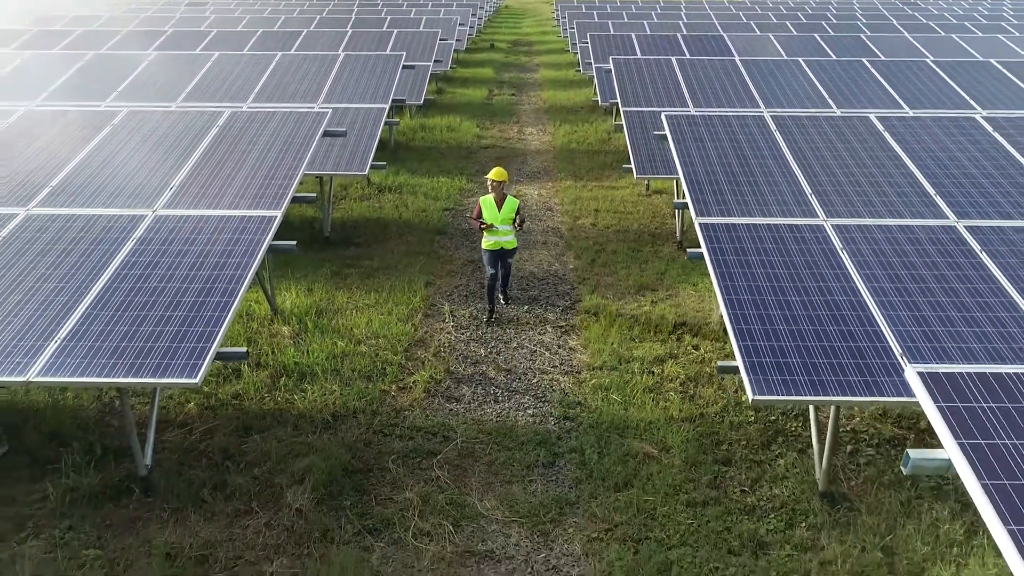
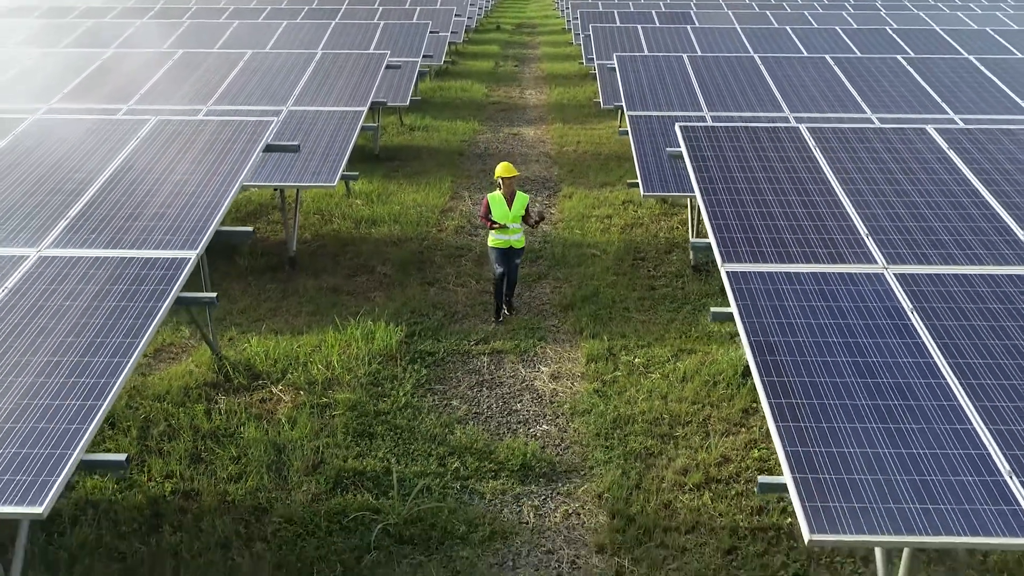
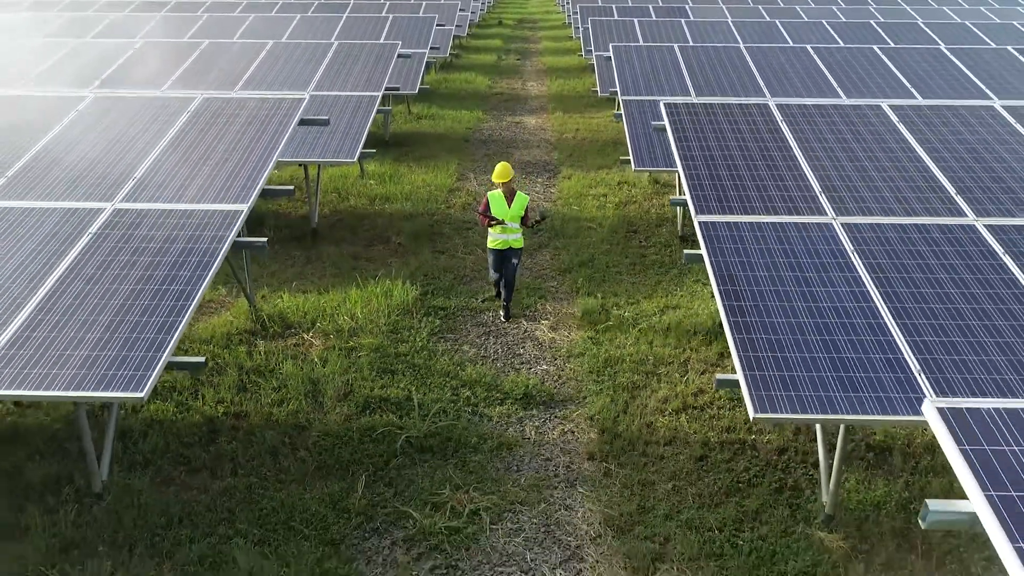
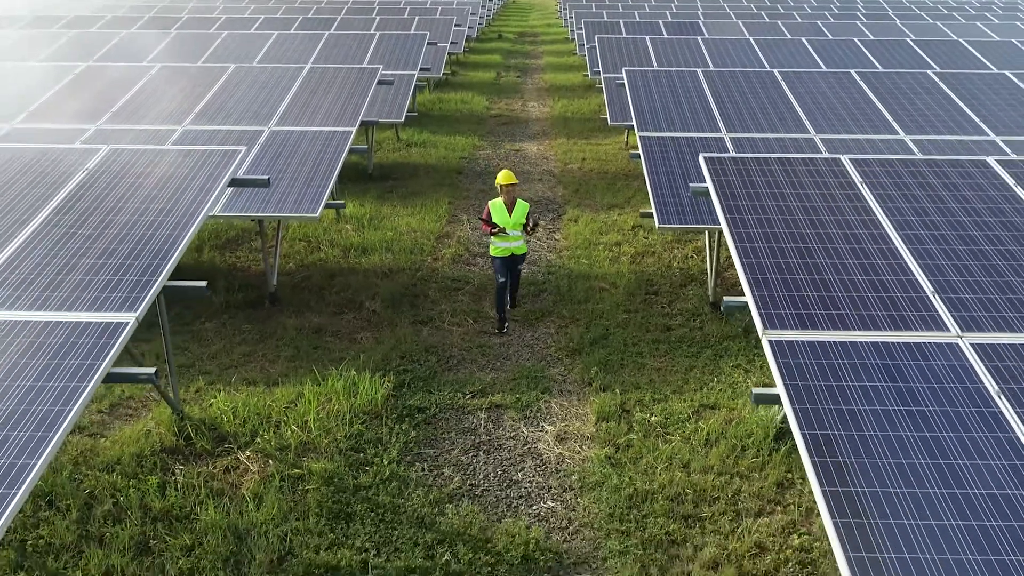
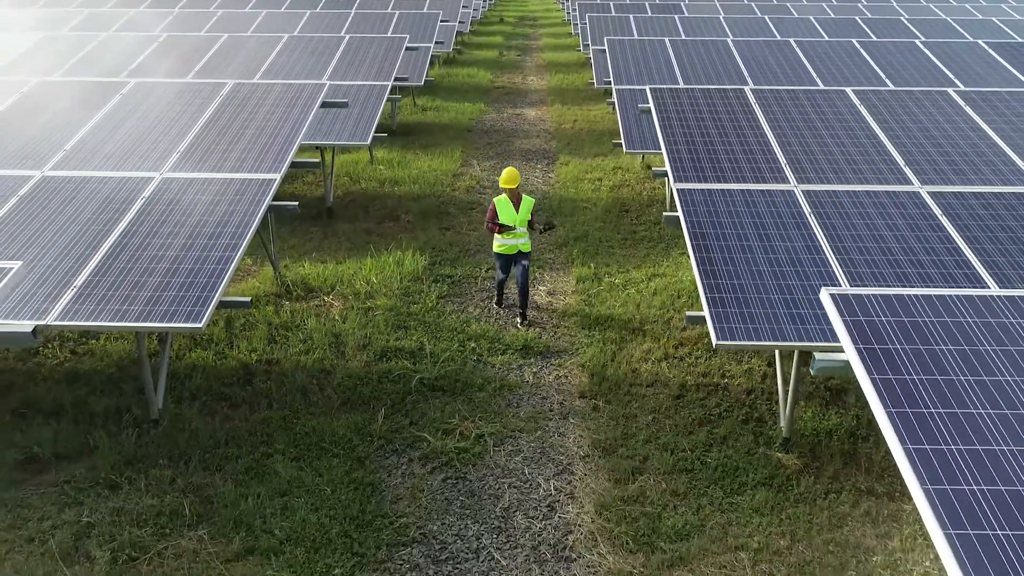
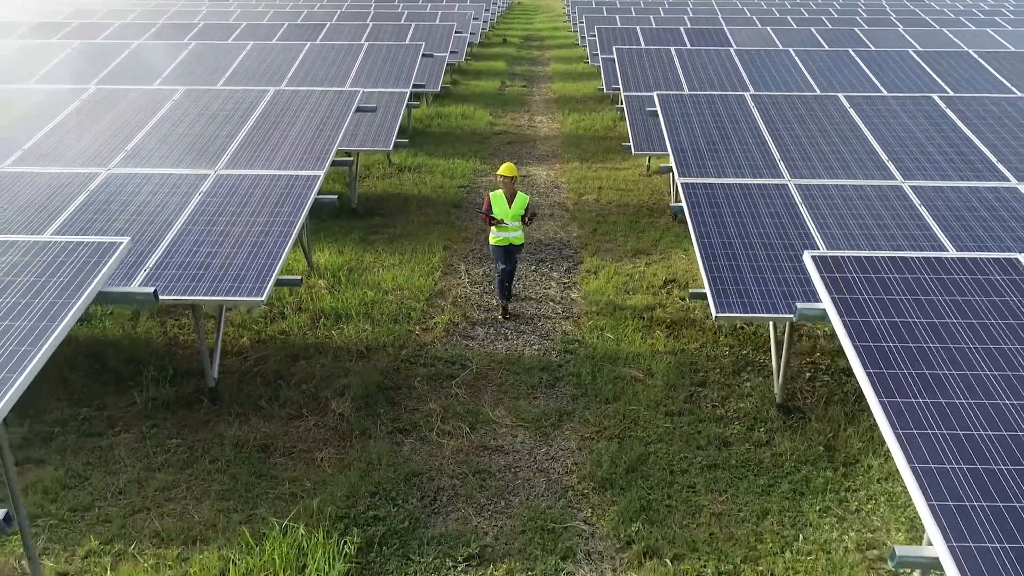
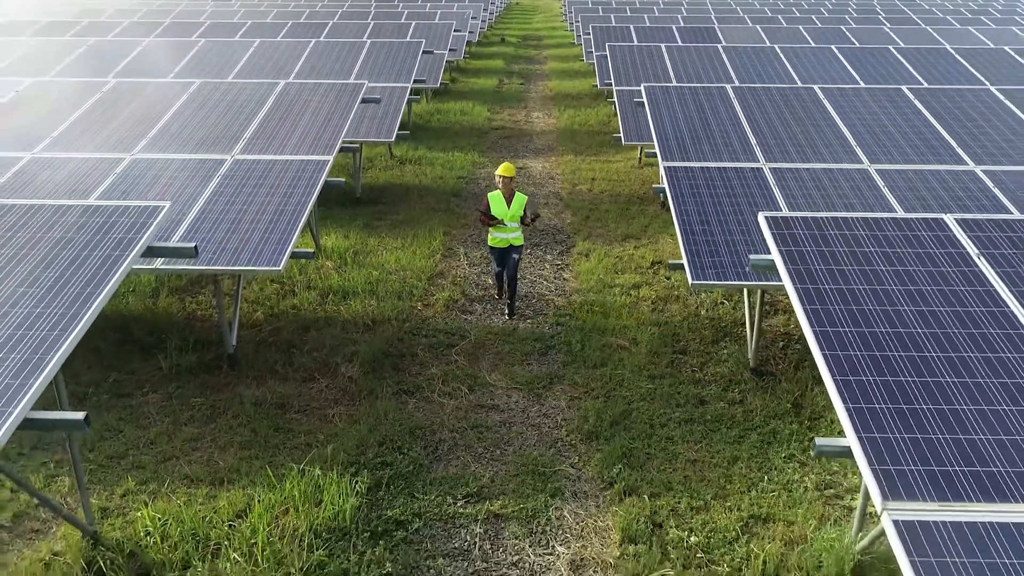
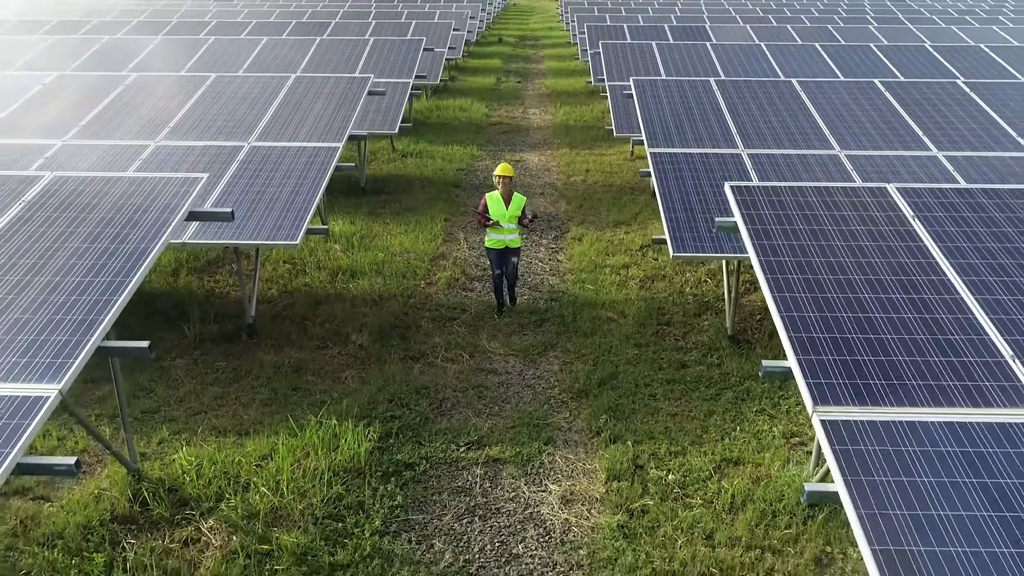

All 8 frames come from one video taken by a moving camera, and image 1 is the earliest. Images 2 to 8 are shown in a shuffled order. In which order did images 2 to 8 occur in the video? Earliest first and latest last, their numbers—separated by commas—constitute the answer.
6, 7, 8, 4, 2, 3, 5
